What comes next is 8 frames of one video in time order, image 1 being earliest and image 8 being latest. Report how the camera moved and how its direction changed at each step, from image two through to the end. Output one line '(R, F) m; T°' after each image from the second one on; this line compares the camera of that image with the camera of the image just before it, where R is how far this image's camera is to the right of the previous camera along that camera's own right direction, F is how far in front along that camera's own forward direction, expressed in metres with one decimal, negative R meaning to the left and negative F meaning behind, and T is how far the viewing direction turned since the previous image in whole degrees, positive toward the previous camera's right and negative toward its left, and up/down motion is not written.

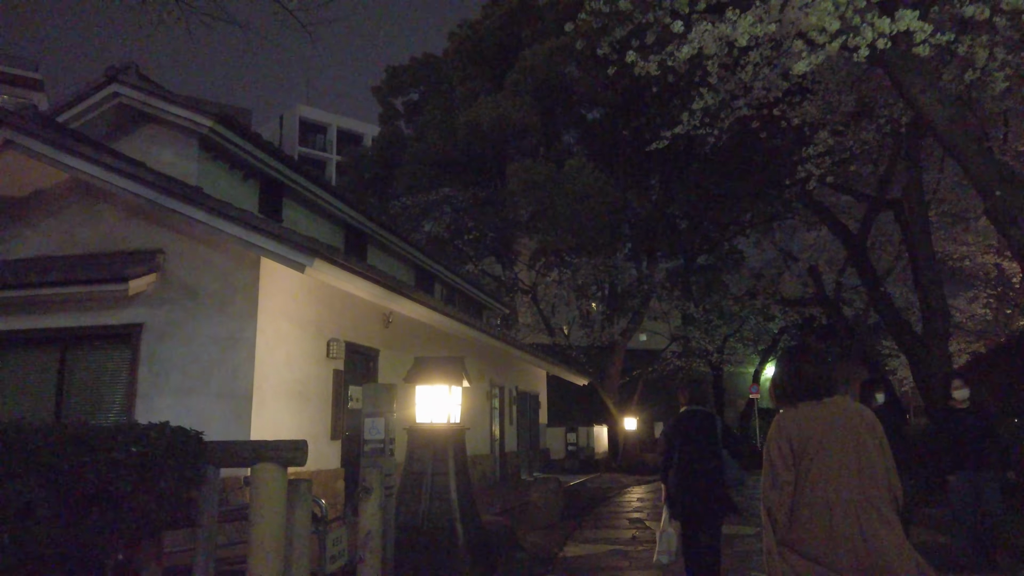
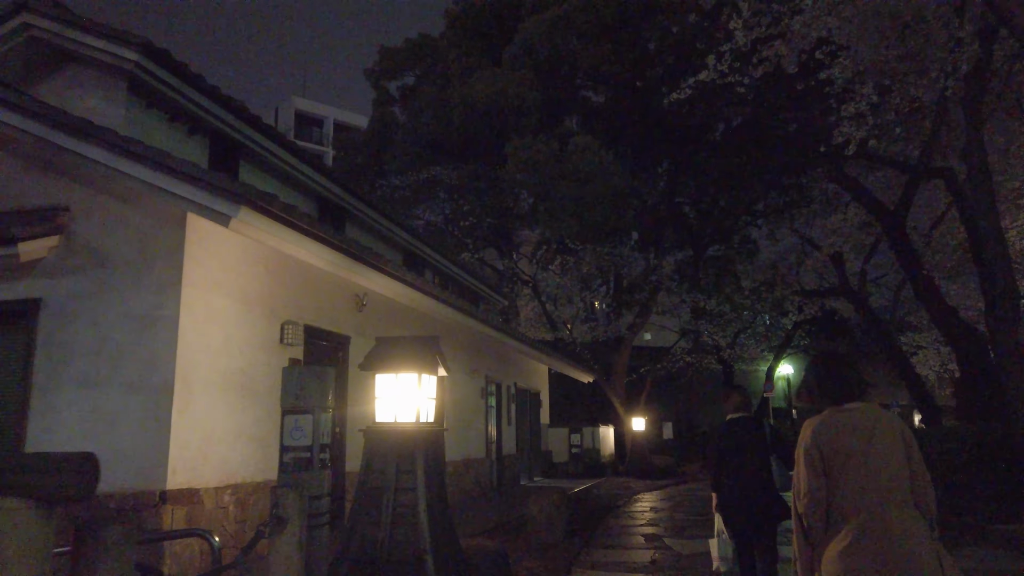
(+0.1, +1.5) m; 0°
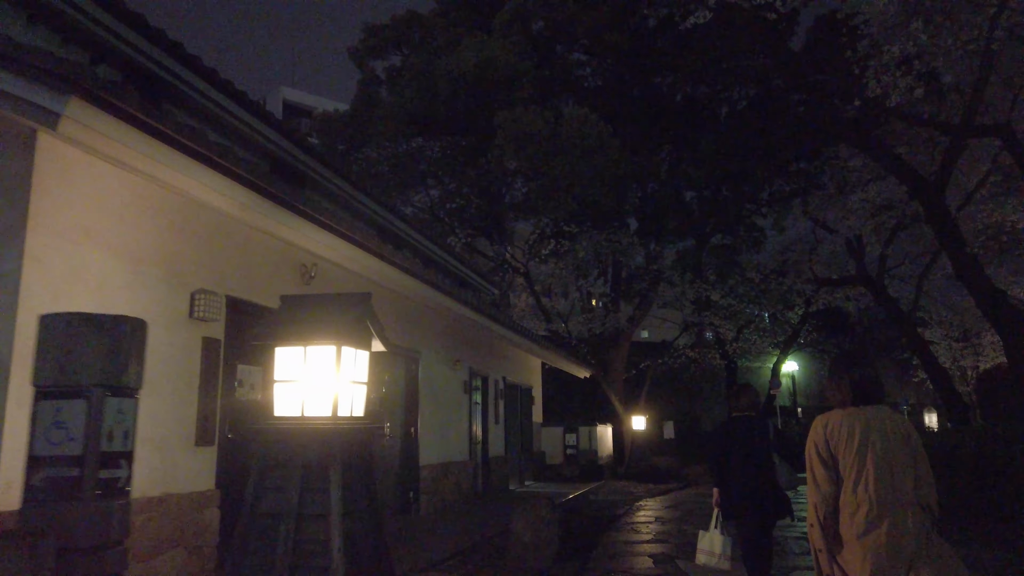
(+0.1, +1.5) m; 0°
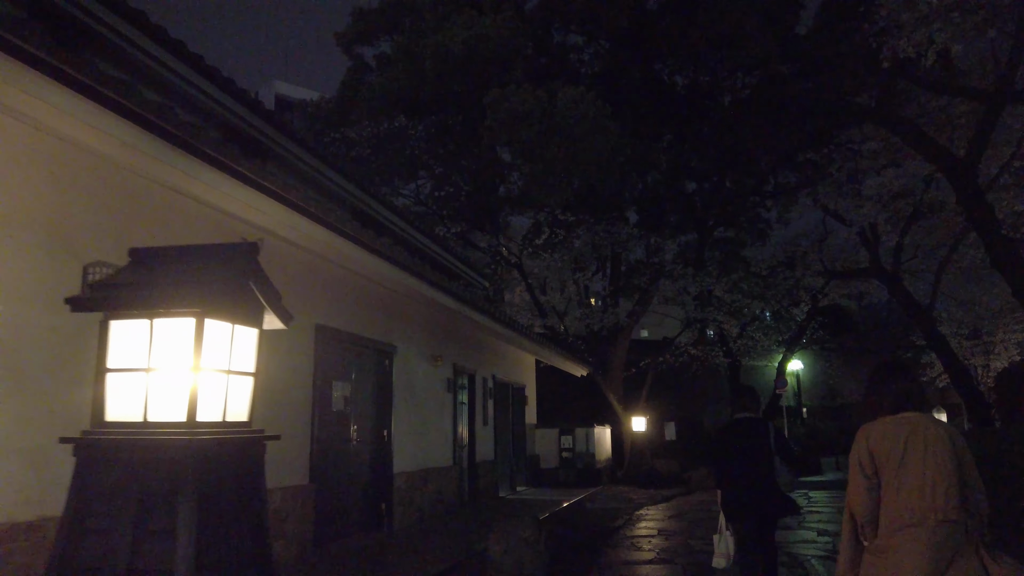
(+0.2, +1.1) m; 0°
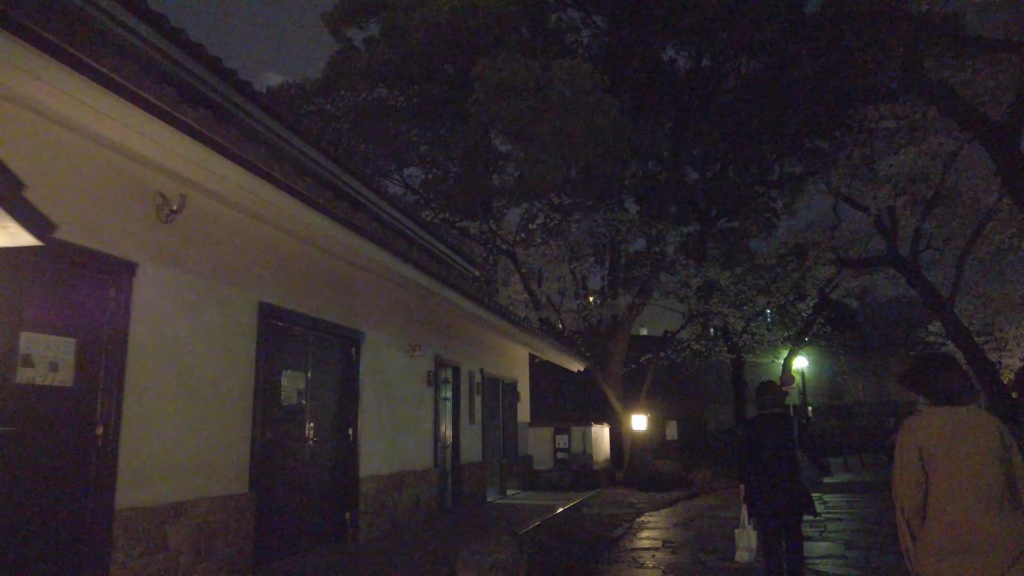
(+0.1, +1.1) m; 0°
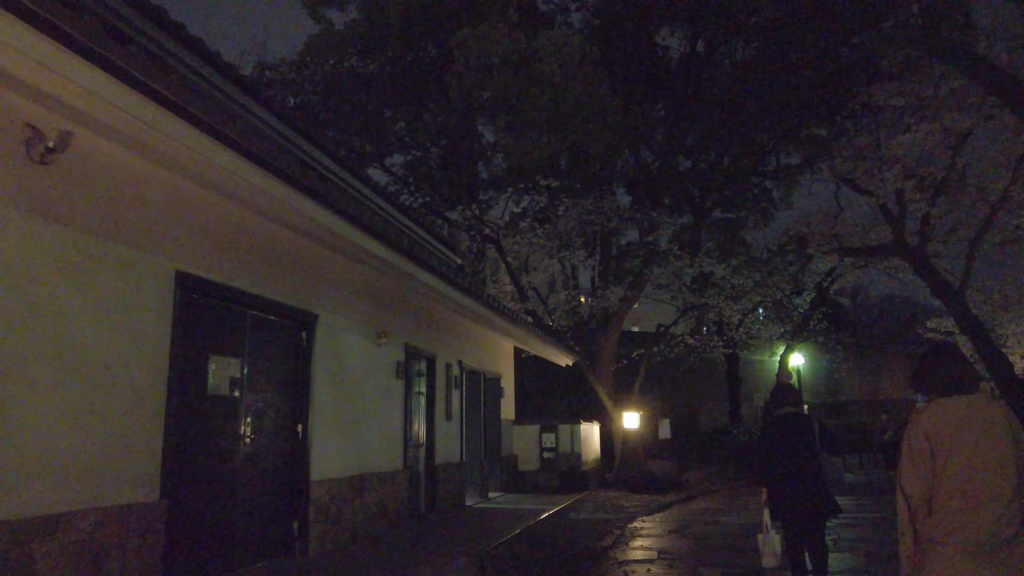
(+0.1, +1.0) m; +1°
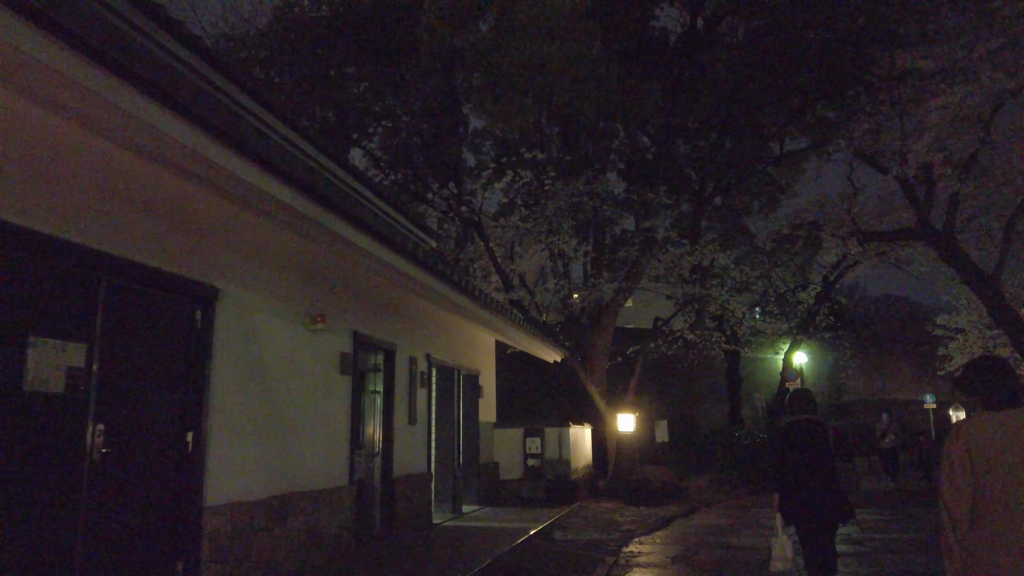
(+0.2, +1.6) m; 0°
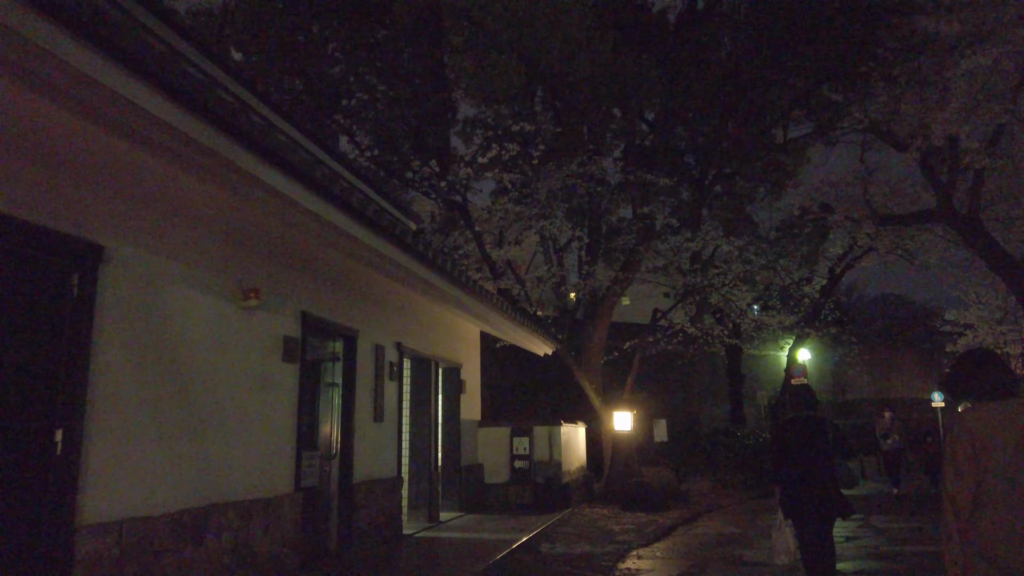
(+0.2, +1.1) m; 0°
